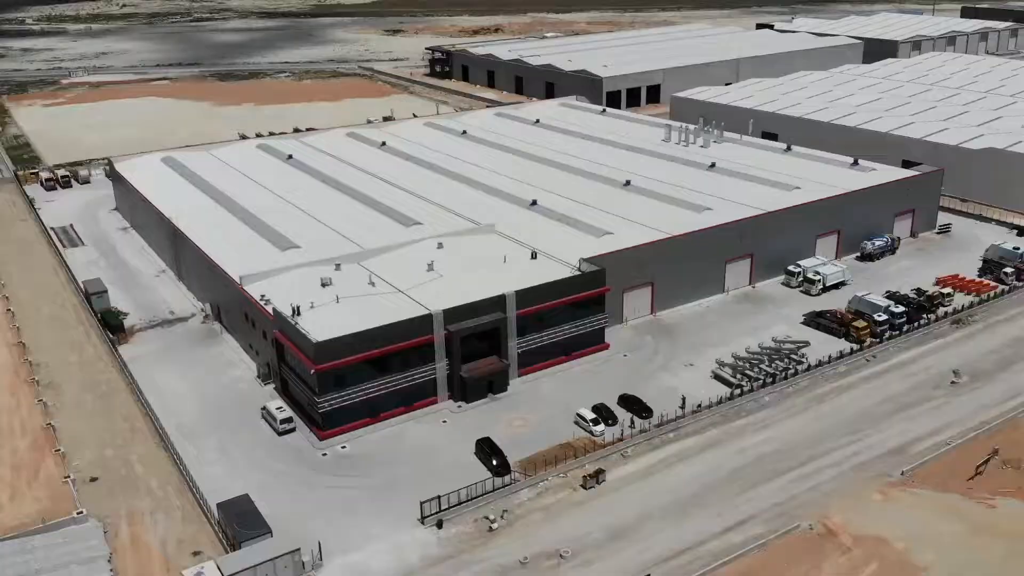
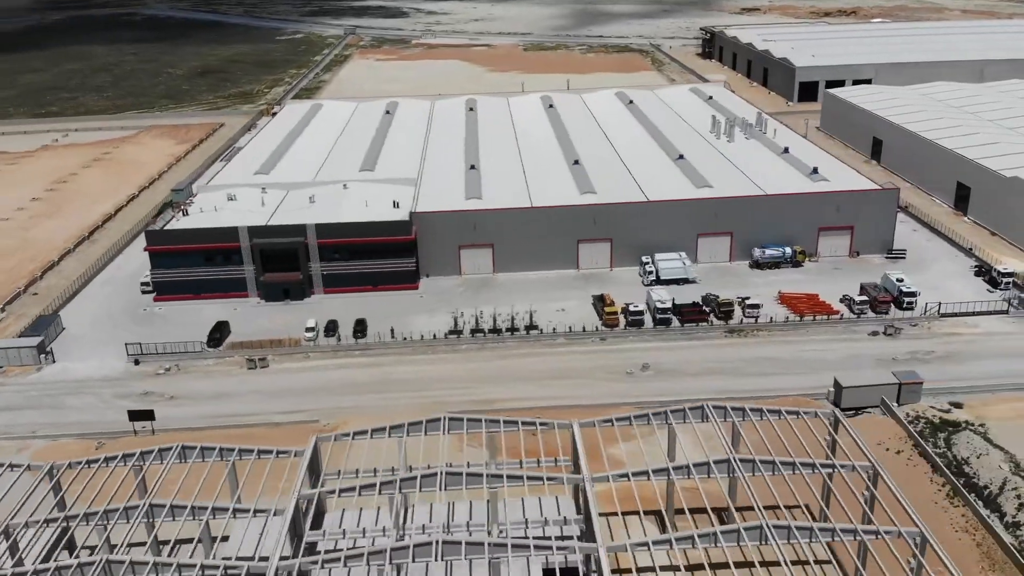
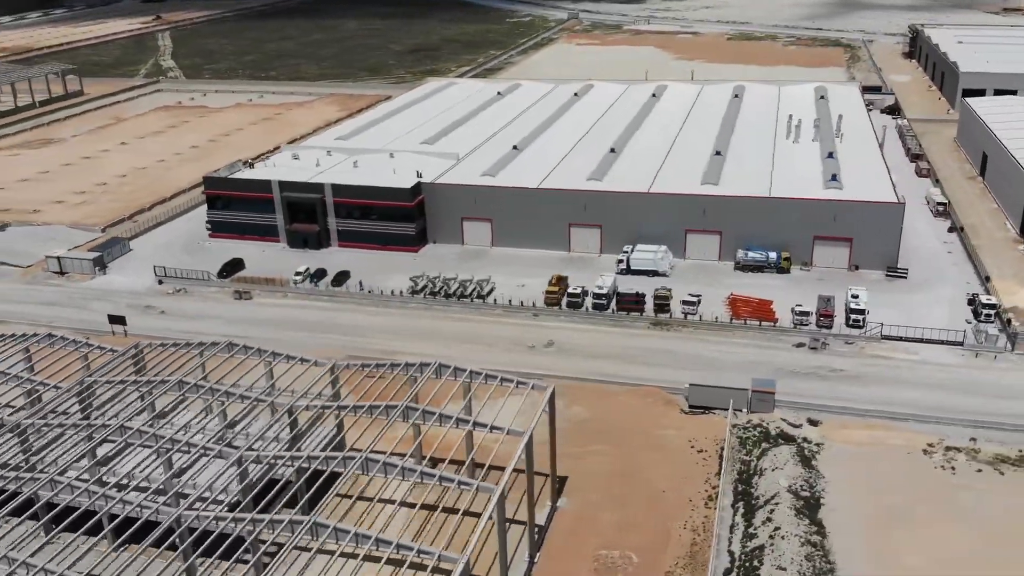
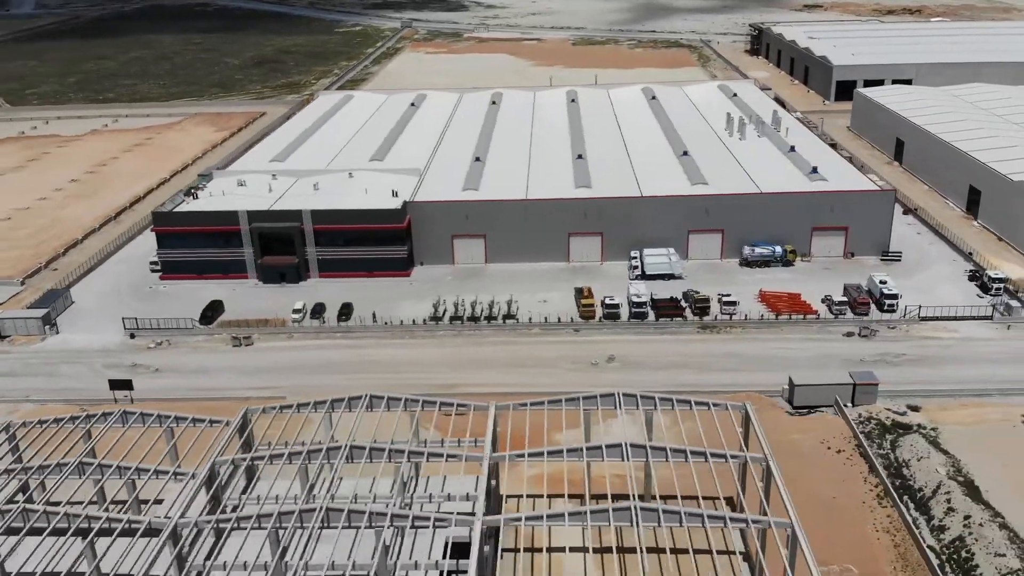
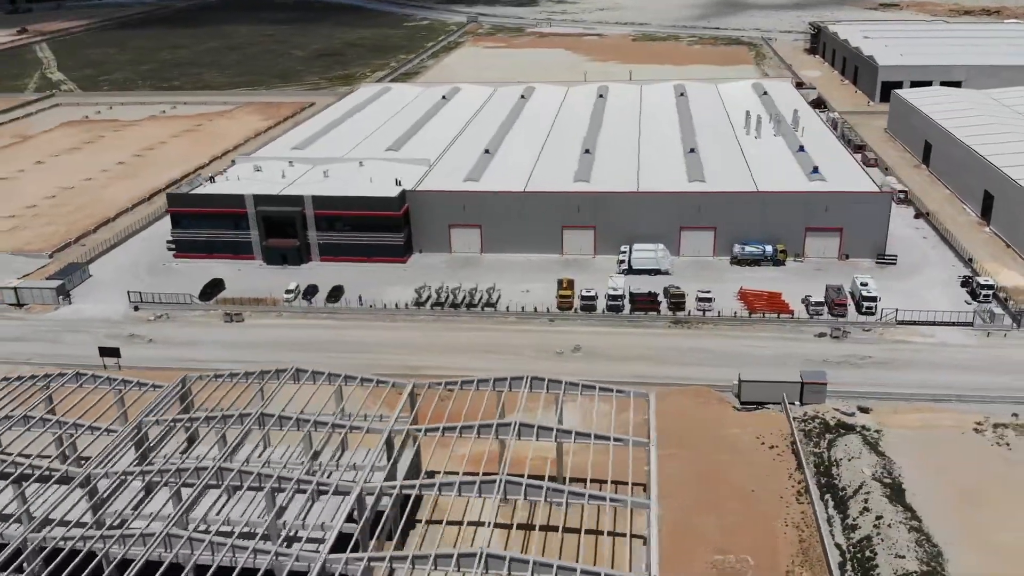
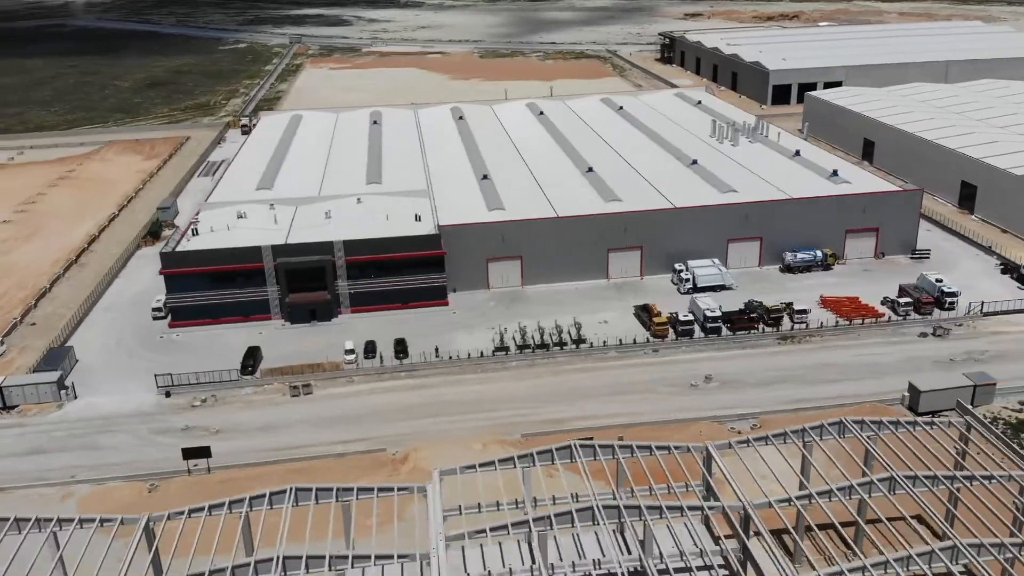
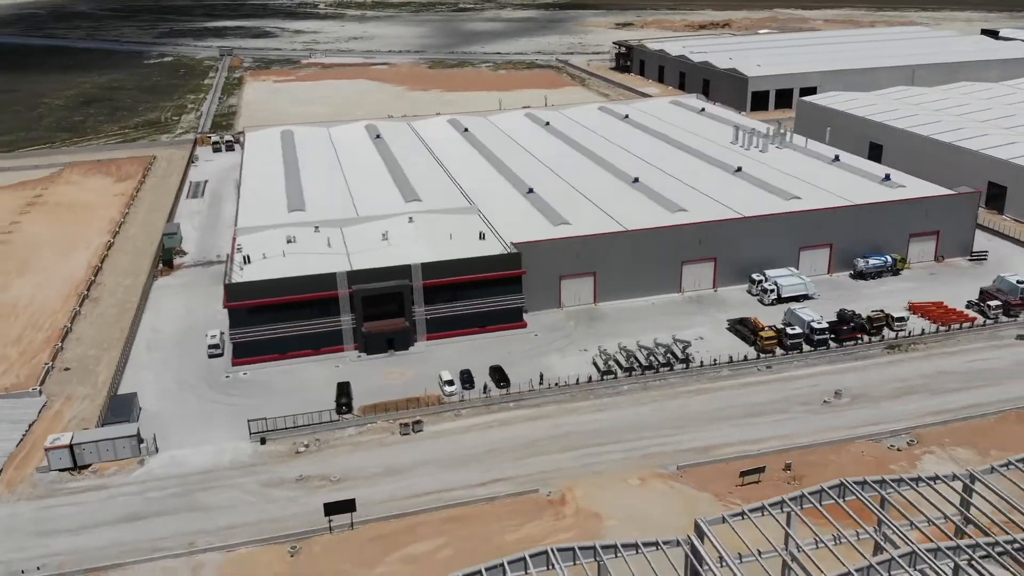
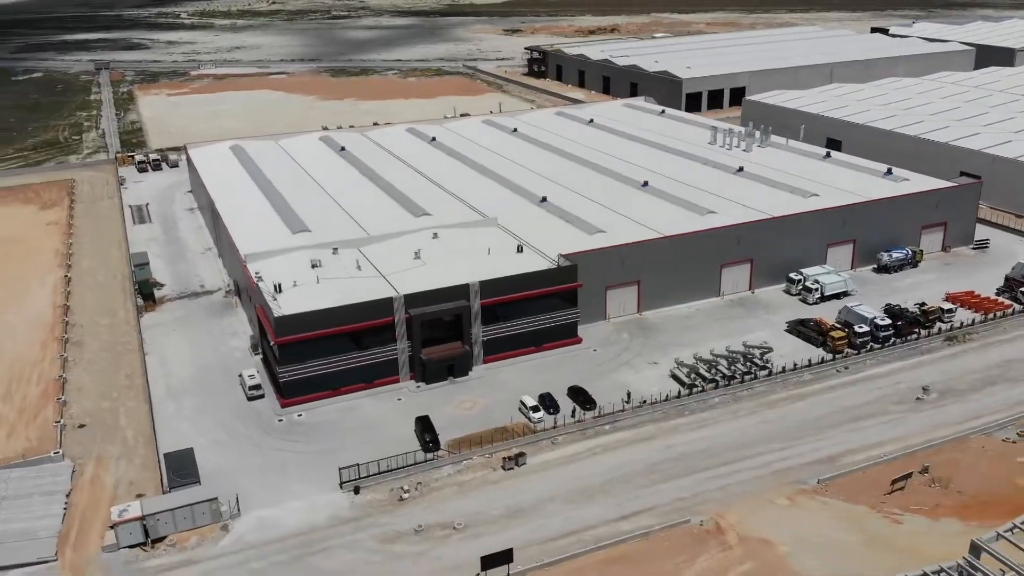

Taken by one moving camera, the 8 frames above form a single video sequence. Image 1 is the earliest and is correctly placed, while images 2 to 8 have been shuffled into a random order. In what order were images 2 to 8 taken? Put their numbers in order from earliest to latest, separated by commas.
8, 7, 6, 2, 4, 5, 3
